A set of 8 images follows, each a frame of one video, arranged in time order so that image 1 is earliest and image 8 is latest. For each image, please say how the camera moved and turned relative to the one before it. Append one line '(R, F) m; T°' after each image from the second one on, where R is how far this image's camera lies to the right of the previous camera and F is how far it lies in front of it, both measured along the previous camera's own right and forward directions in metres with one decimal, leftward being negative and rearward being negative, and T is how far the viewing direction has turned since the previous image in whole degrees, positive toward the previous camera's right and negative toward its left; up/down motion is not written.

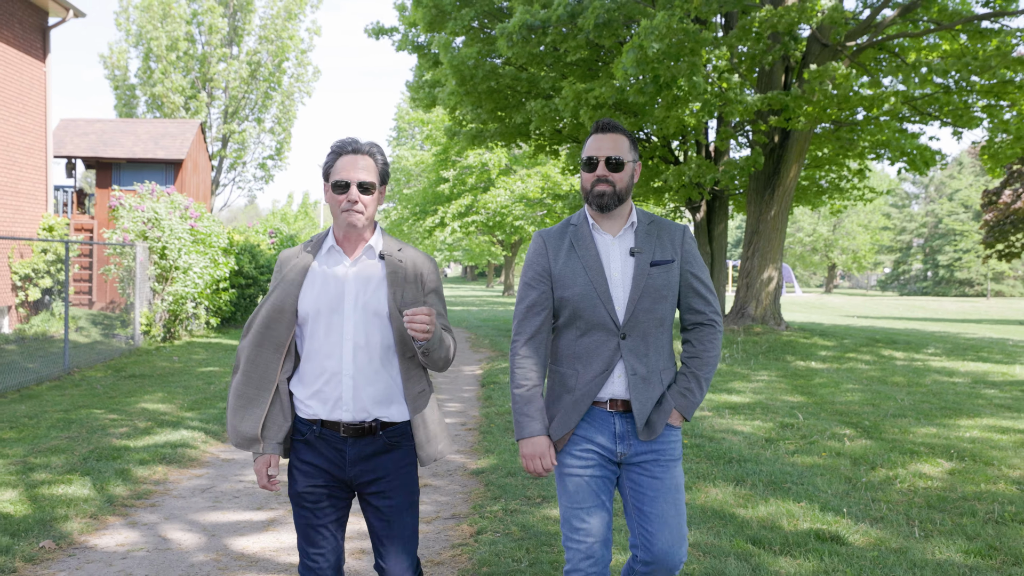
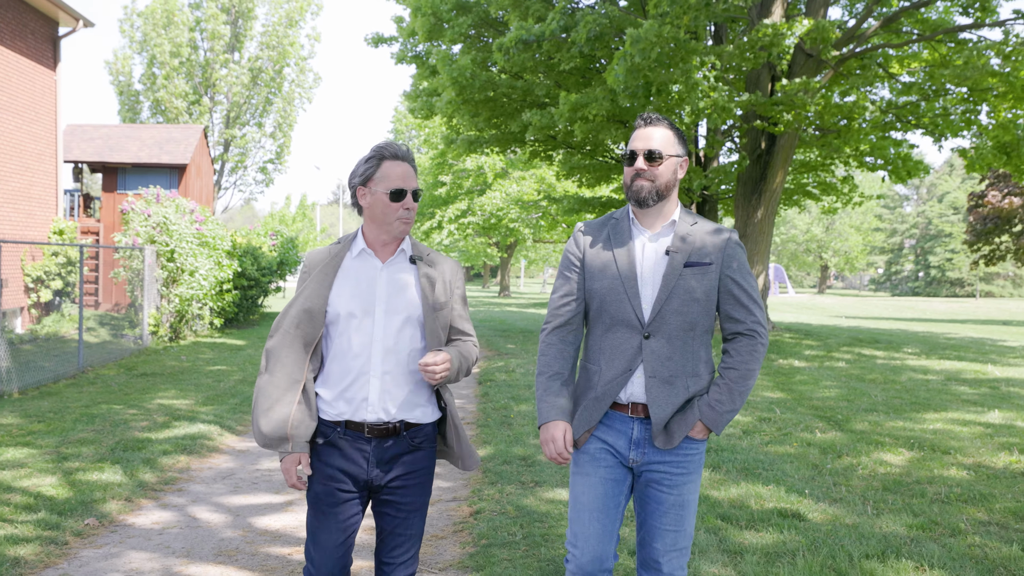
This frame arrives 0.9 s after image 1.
(0.0, -0.5) m; 0°
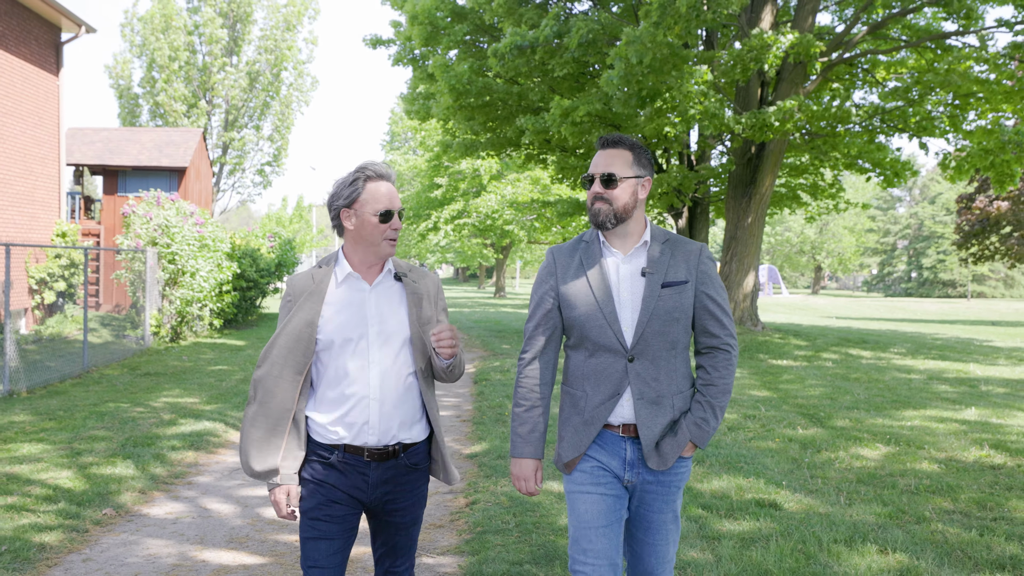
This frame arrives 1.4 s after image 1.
(0.0, -0.3) m; 0°
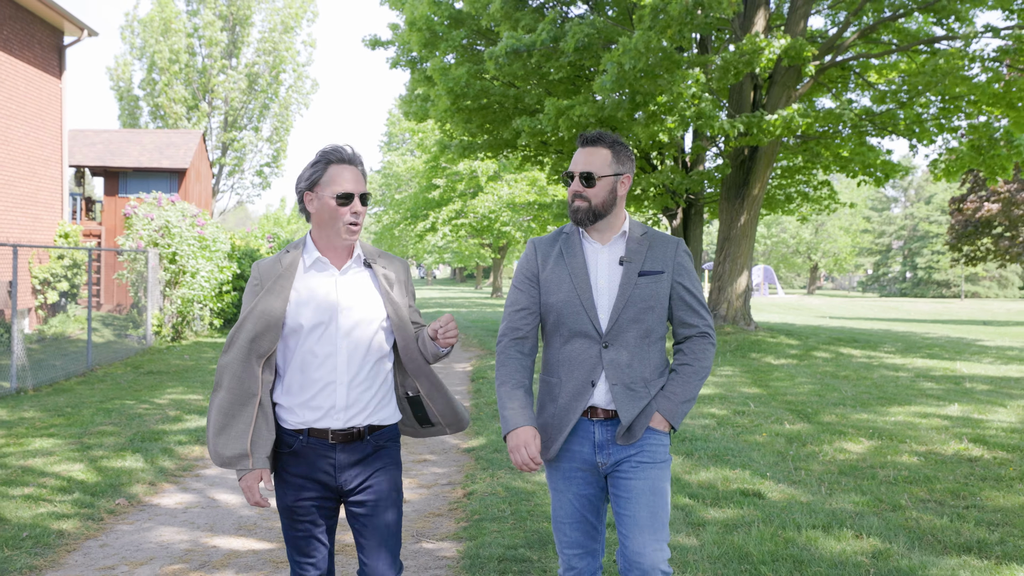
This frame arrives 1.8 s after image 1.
(0.0, -0.2) m; 0°
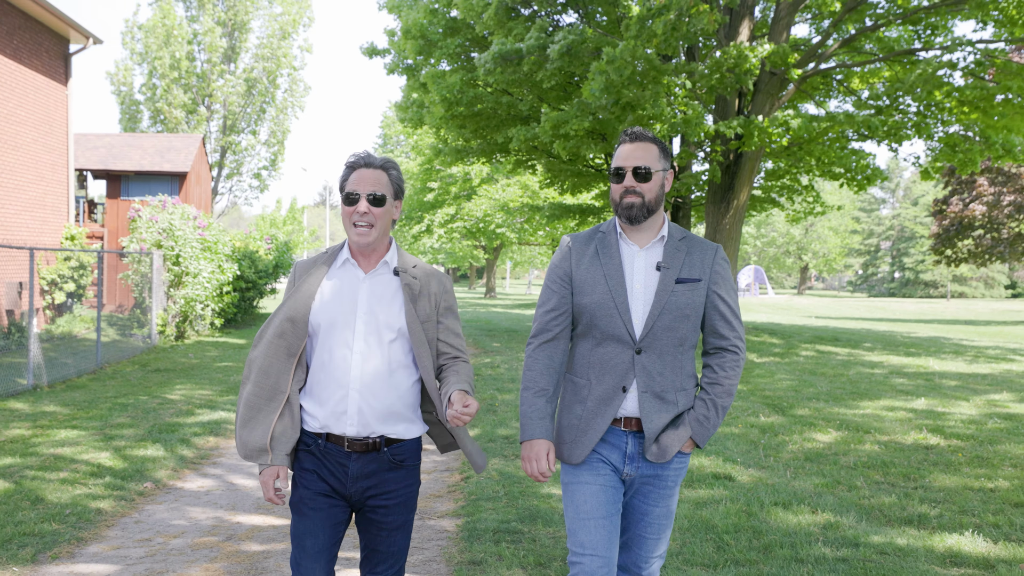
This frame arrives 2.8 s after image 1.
(0.0, -0.5) m; +1°
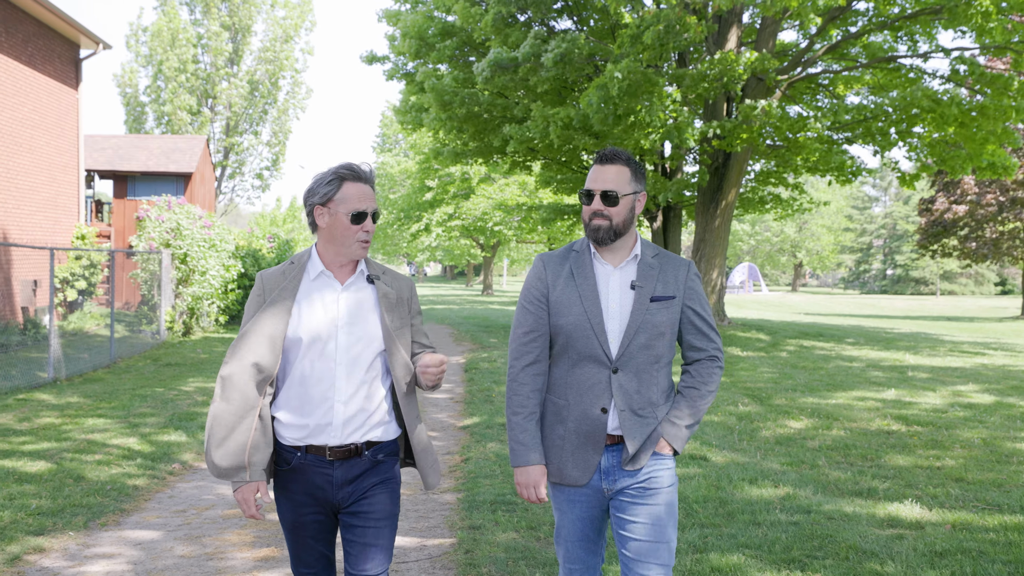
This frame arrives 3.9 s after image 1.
(0.0, -0.5) m; 0°
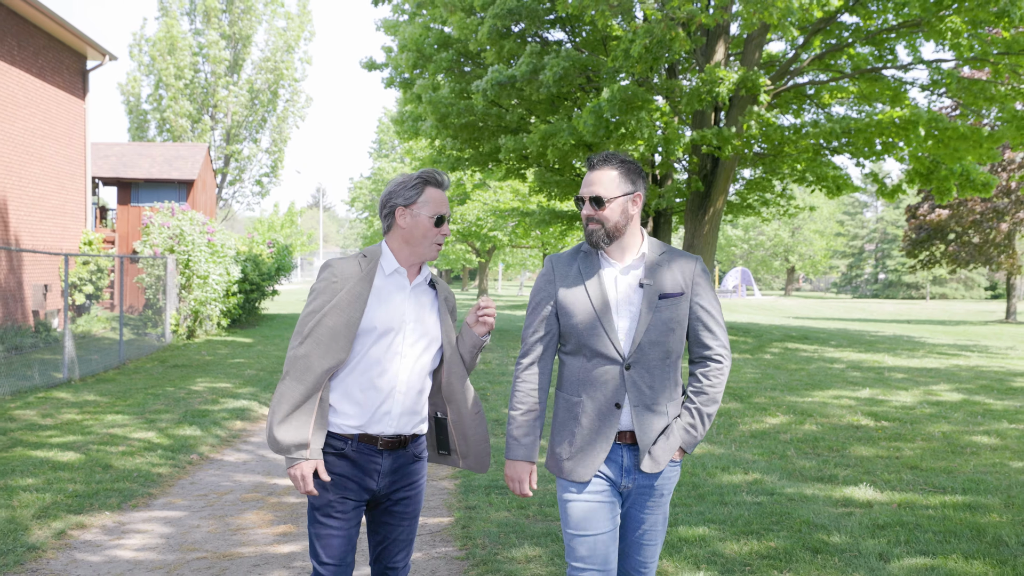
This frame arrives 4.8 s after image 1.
(0.0, -0.5) m; 0°
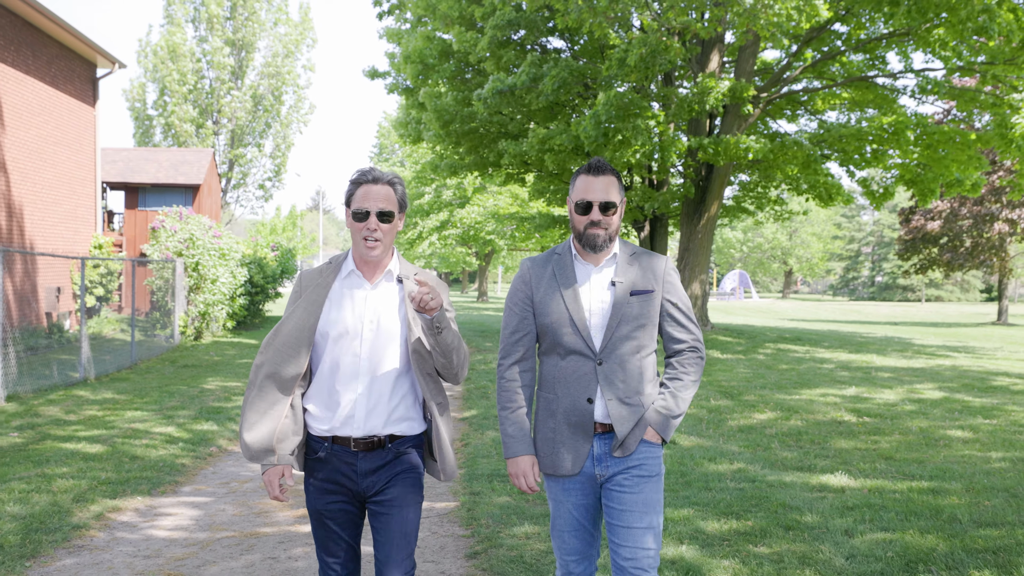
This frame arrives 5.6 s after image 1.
(0.0, -0.4) m; 0°
